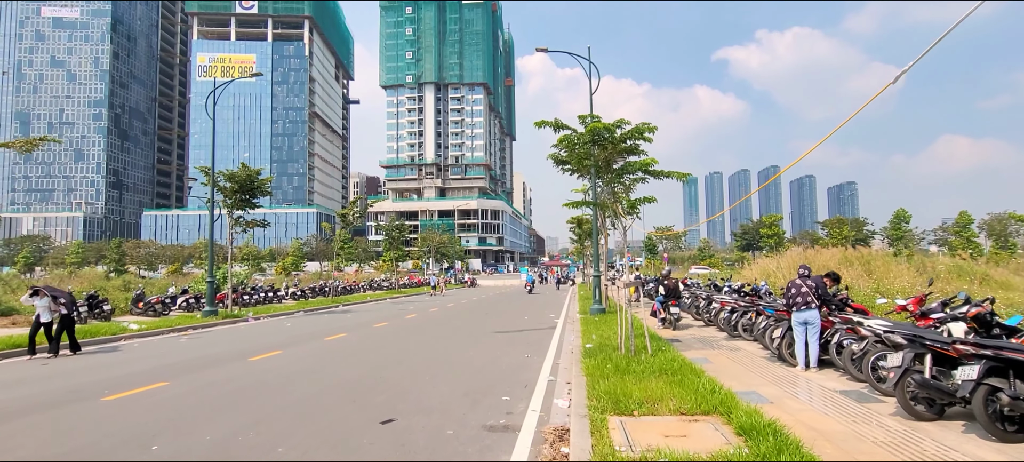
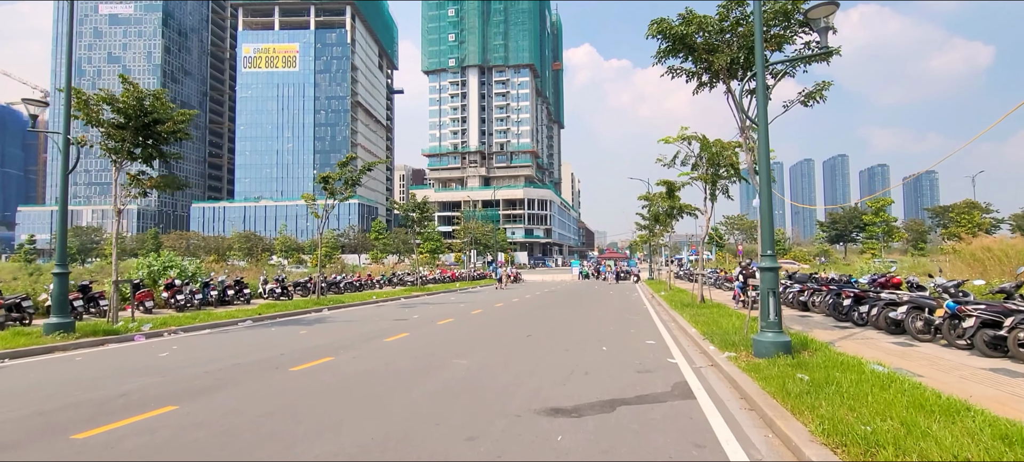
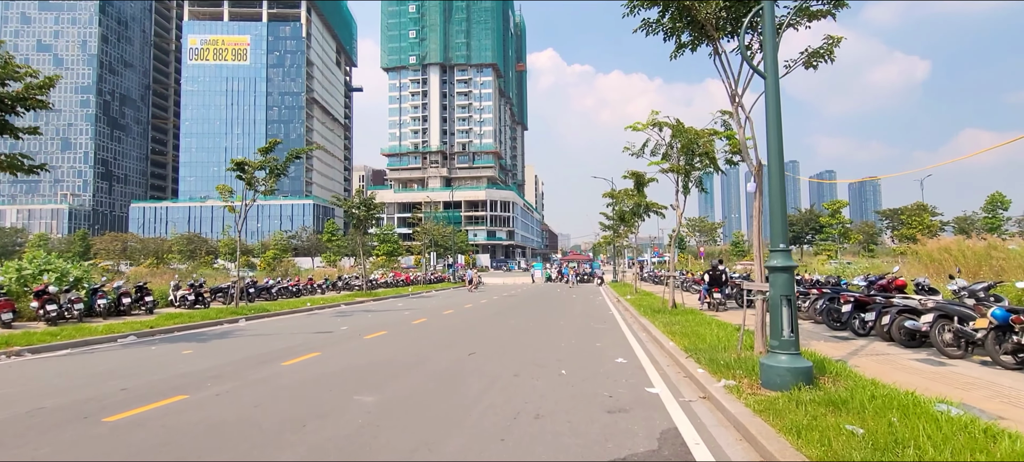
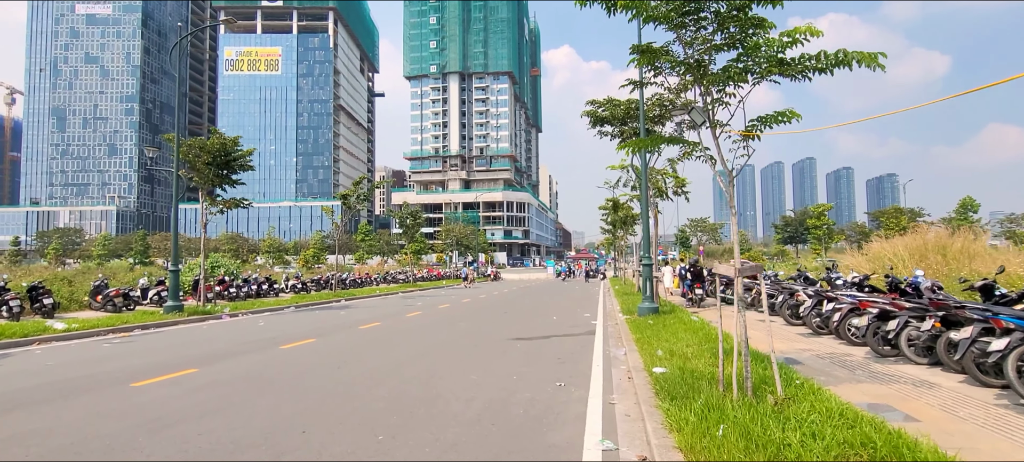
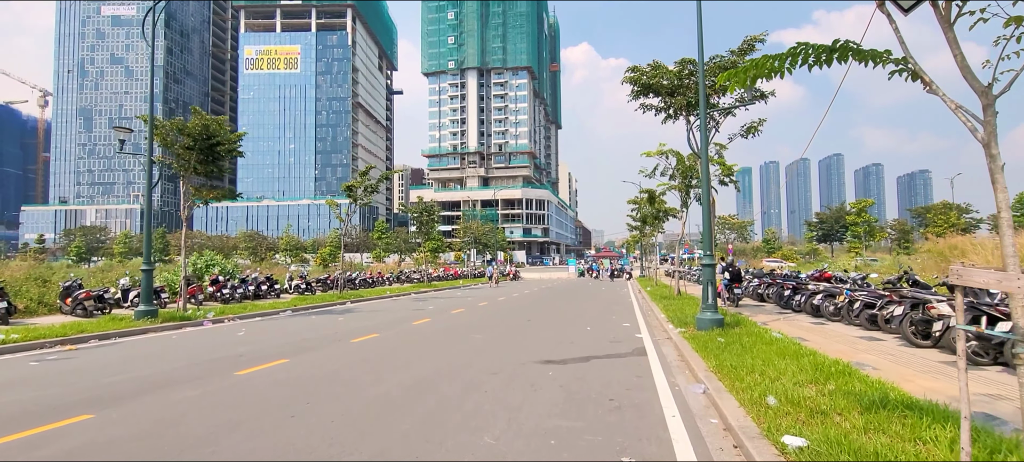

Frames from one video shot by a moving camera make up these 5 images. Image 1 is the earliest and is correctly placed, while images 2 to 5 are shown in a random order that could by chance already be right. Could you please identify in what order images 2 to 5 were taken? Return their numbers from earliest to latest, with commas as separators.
4, 5, 2, 3
